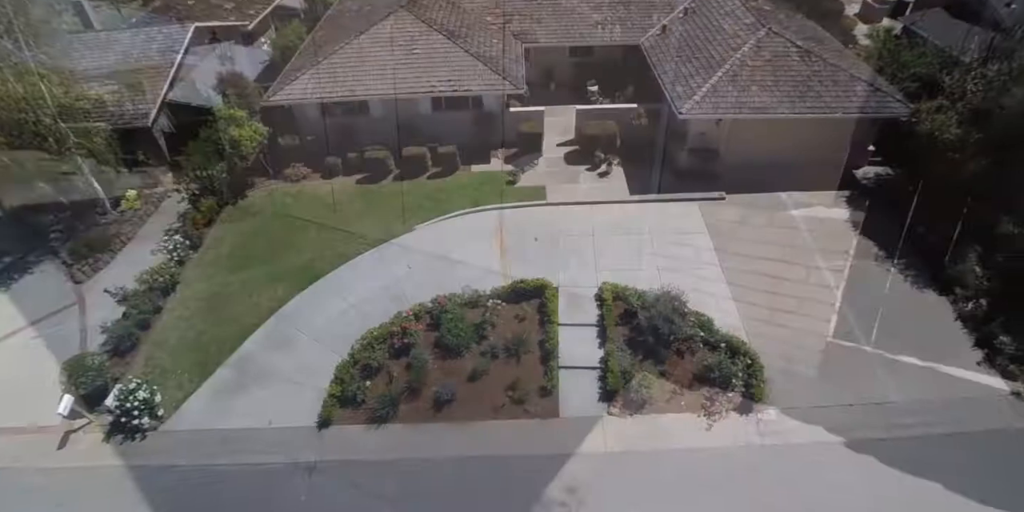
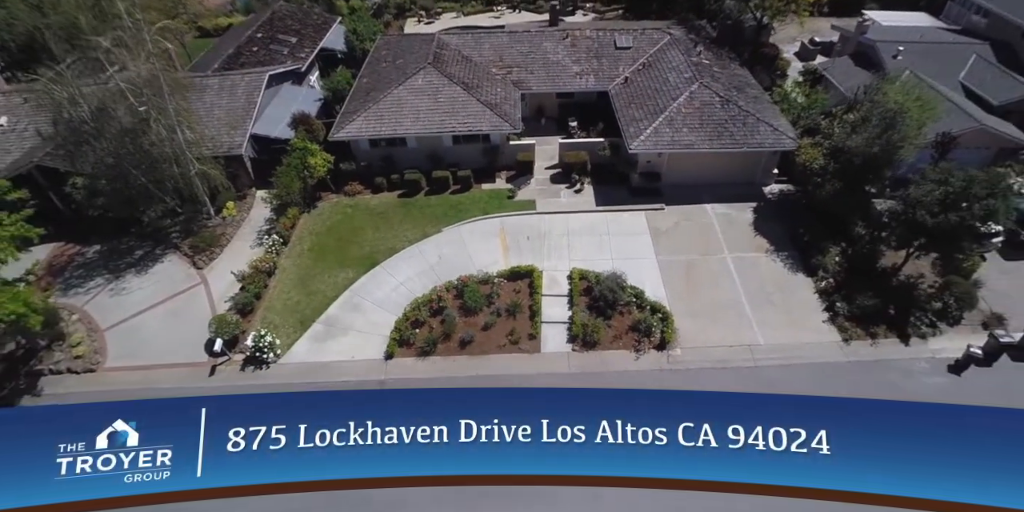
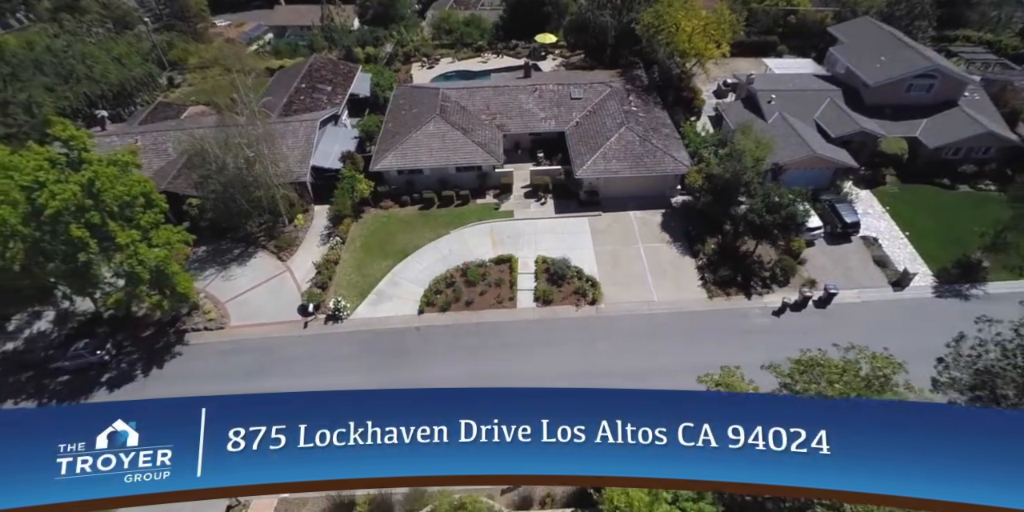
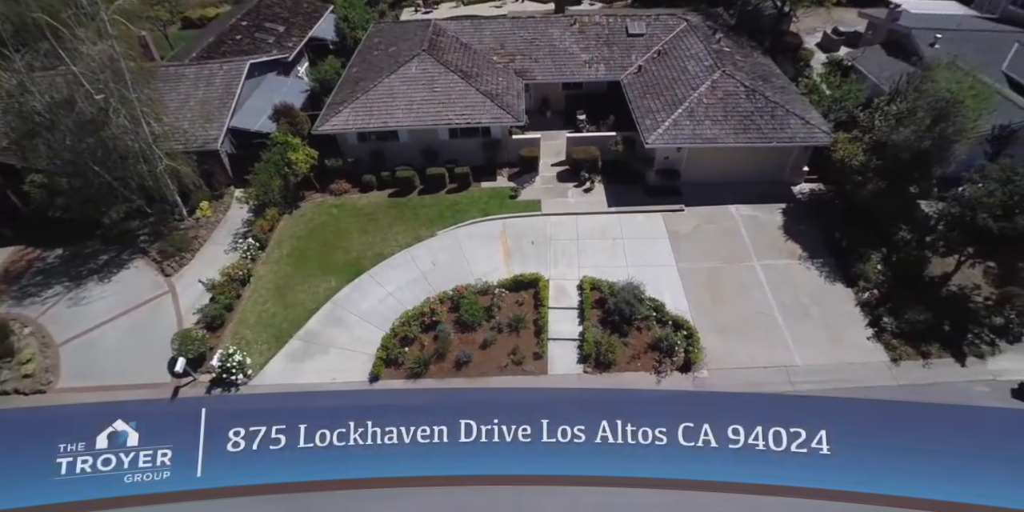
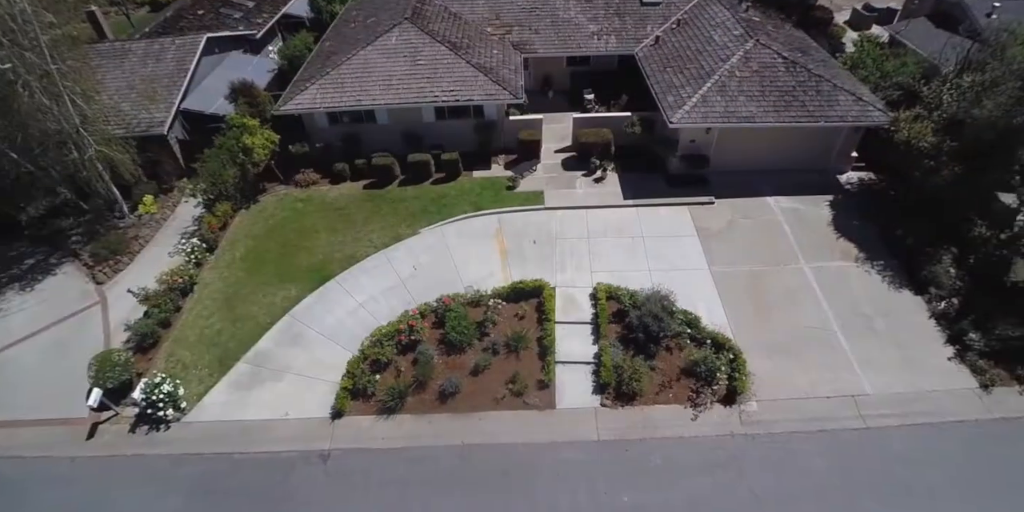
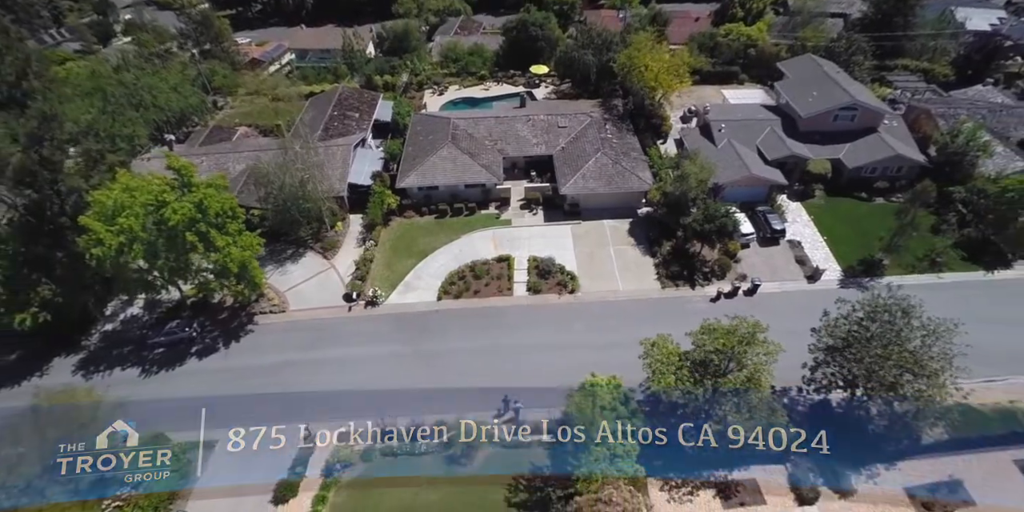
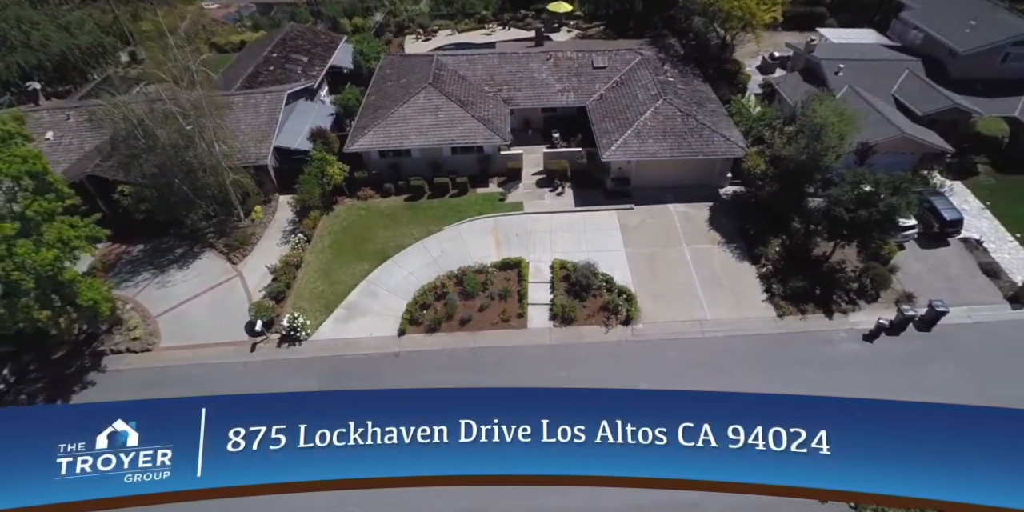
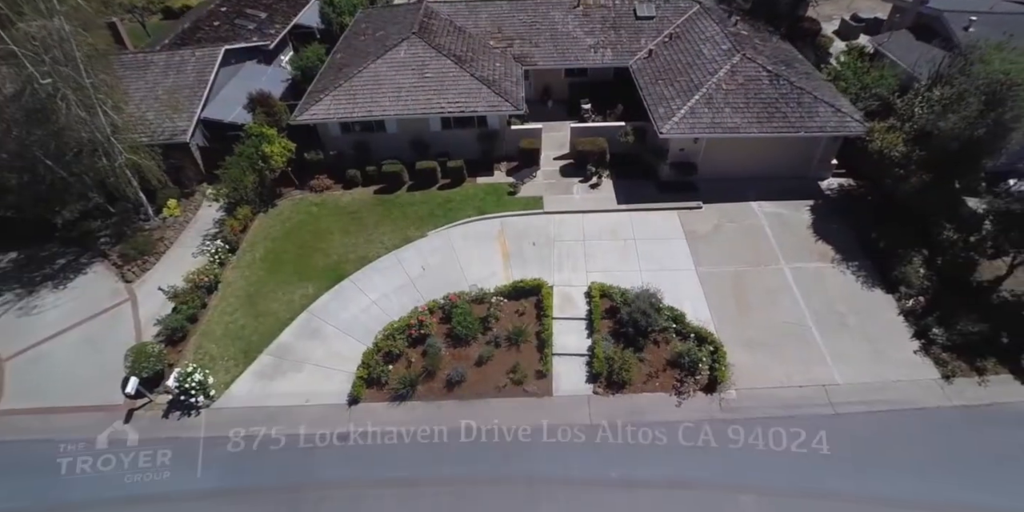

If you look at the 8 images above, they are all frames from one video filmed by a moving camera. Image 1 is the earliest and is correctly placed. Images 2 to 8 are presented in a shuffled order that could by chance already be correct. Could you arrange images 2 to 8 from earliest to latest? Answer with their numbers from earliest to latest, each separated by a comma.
5, 8, 4, 2, 7, 3, 6
